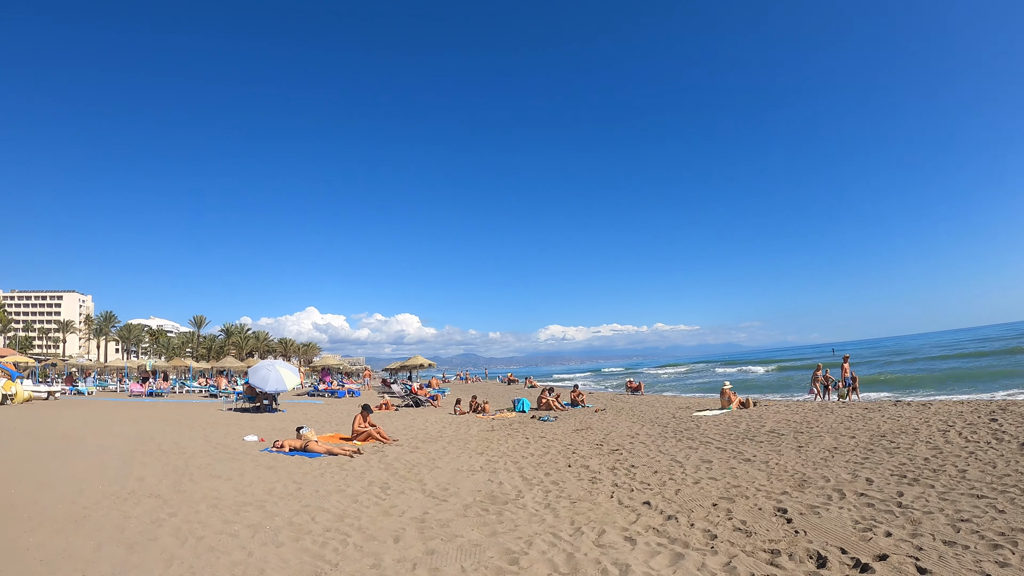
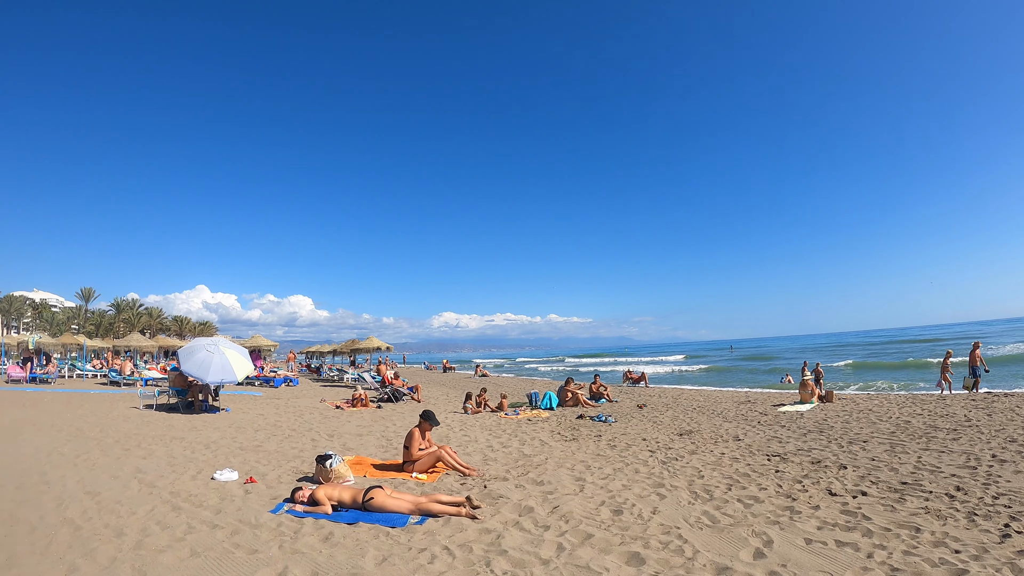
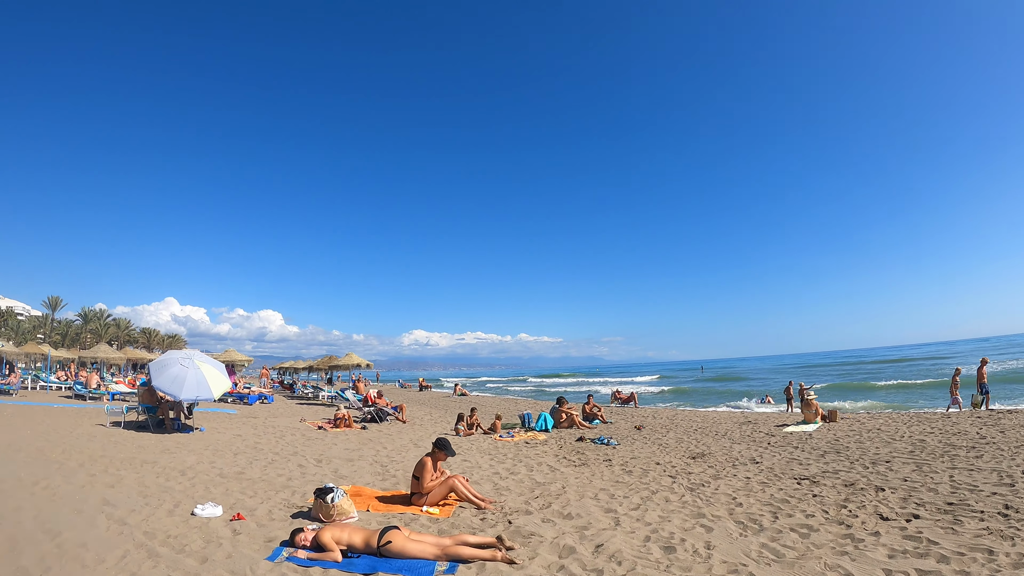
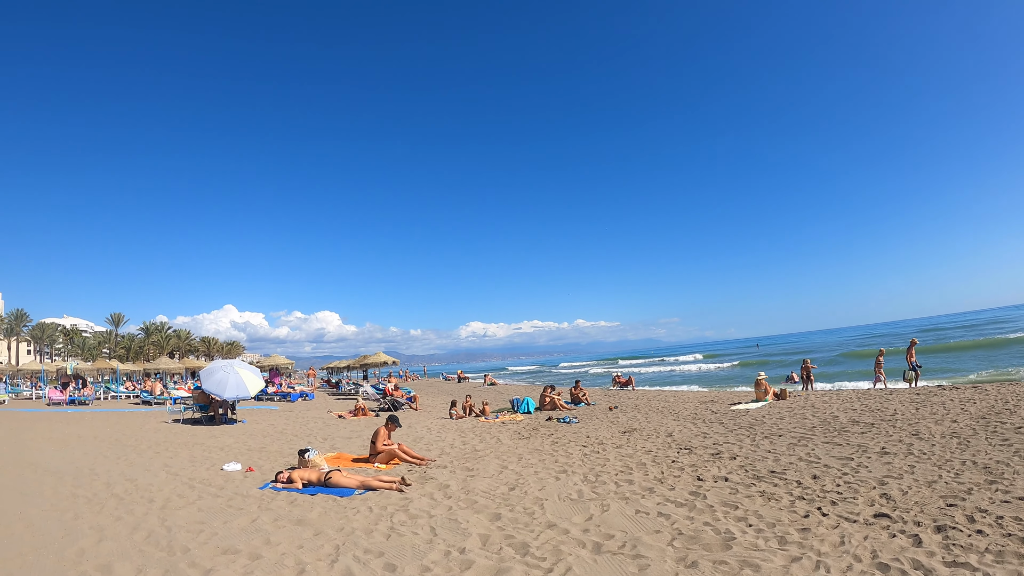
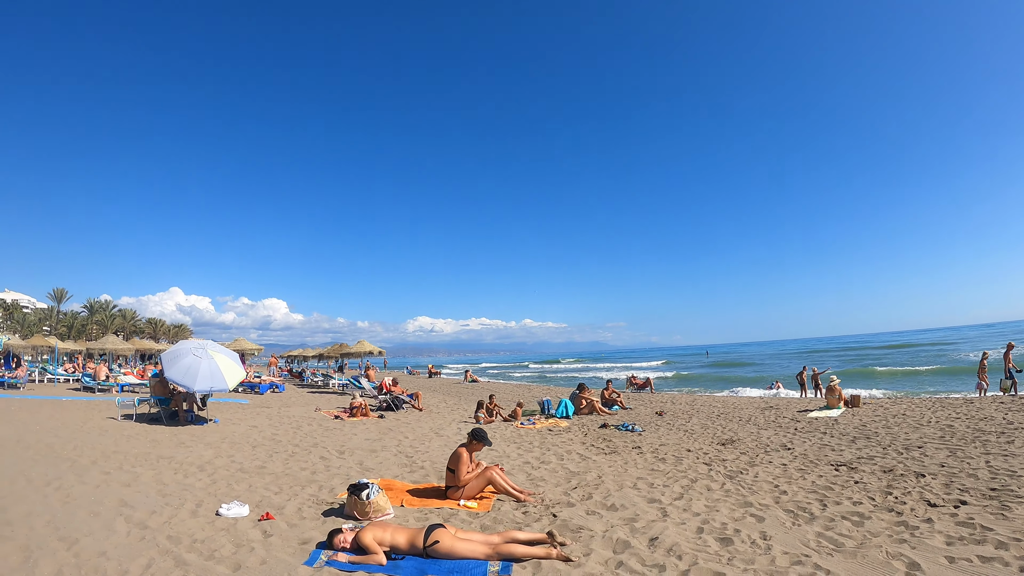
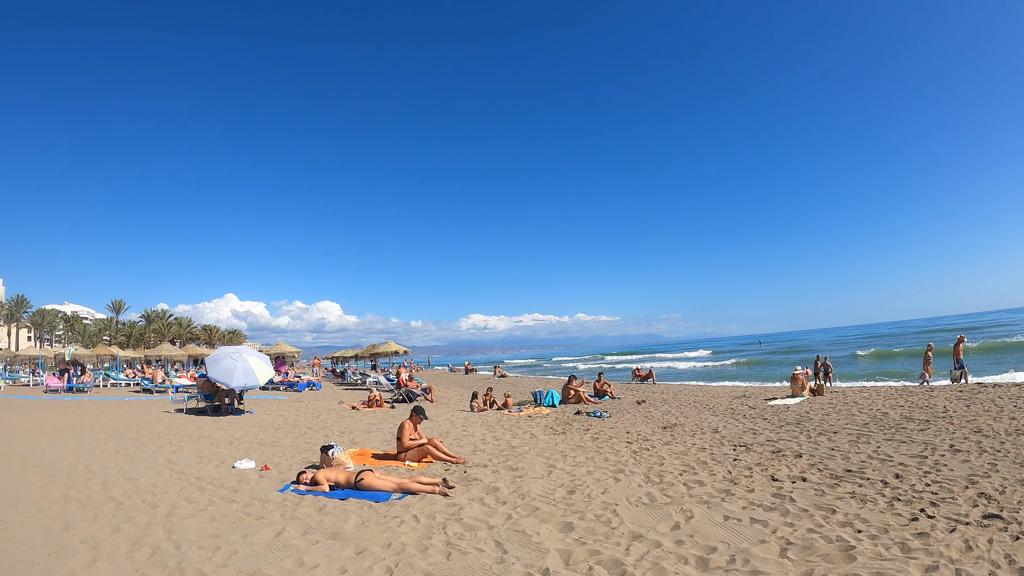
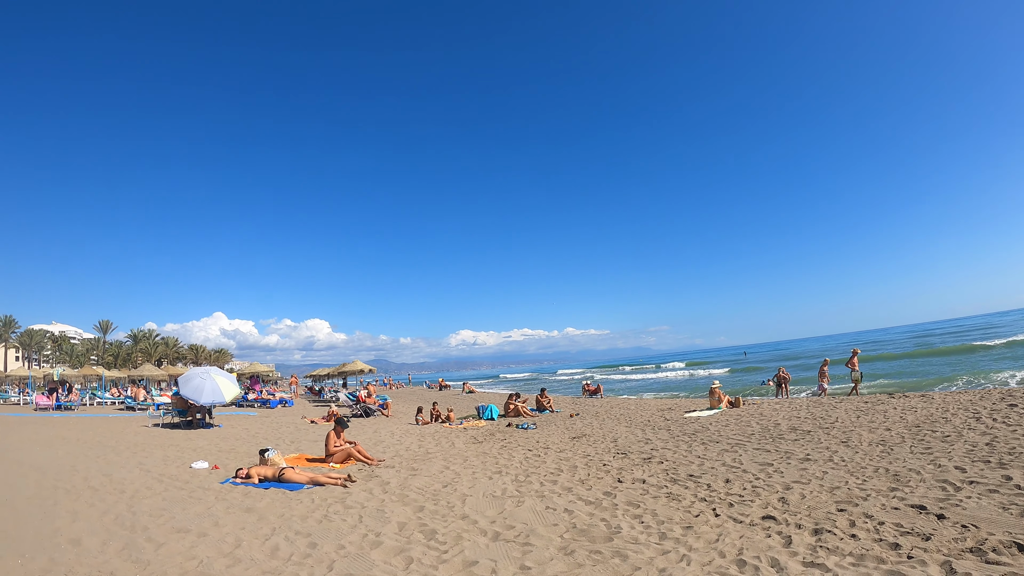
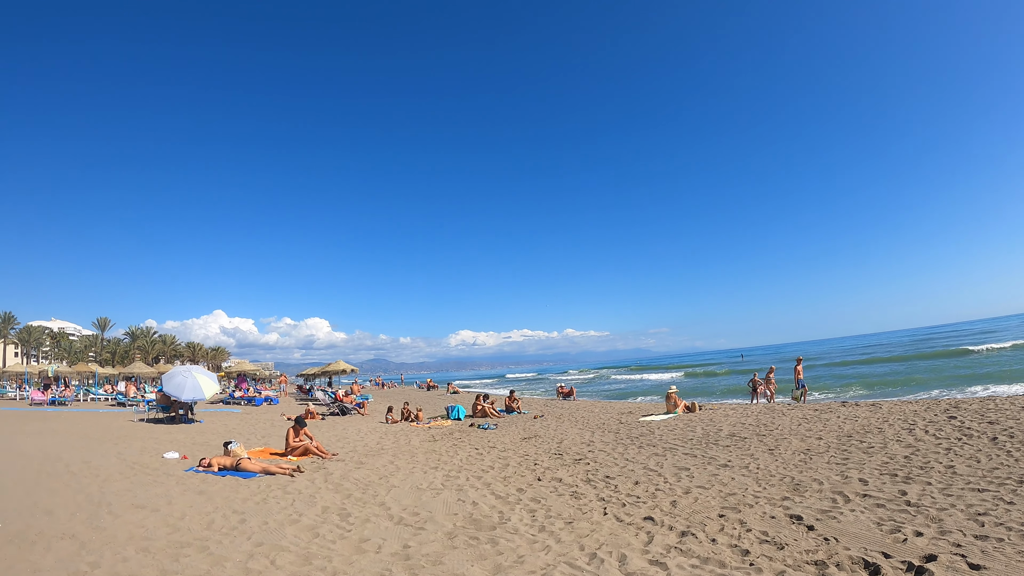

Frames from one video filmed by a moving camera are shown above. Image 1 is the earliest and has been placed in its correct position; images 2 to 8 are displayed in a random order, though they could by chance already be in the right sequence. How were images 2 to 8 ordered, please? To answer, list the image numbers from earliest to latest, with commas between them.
8, 7, 4, 6, 2, 3, 5
